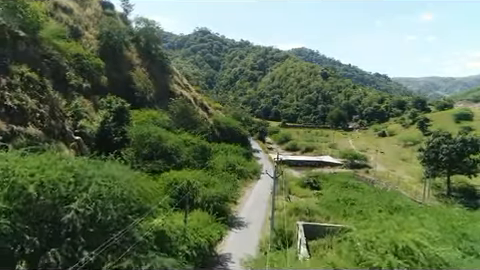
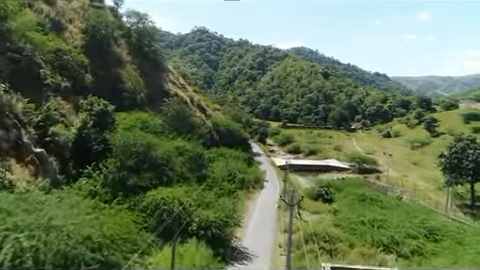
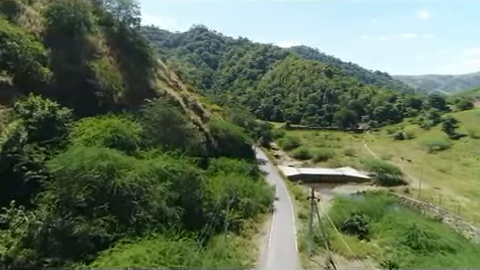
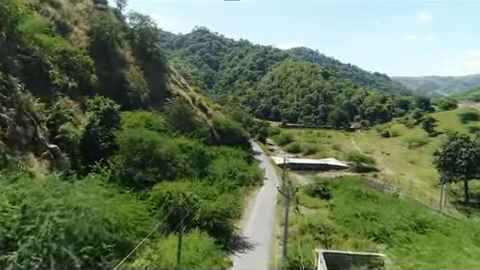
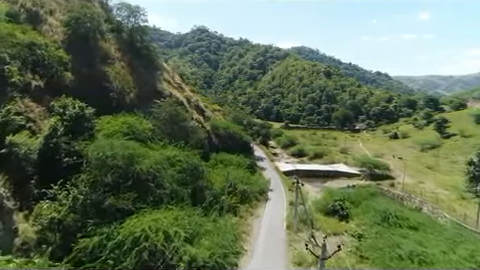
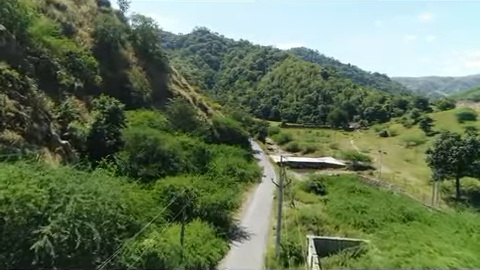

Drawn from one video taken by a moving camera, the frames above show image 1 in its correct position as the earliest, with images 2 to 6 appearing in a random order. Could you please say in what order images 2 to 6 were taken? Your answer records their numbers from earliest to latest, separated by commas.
6, 4, 2, 5, 3
